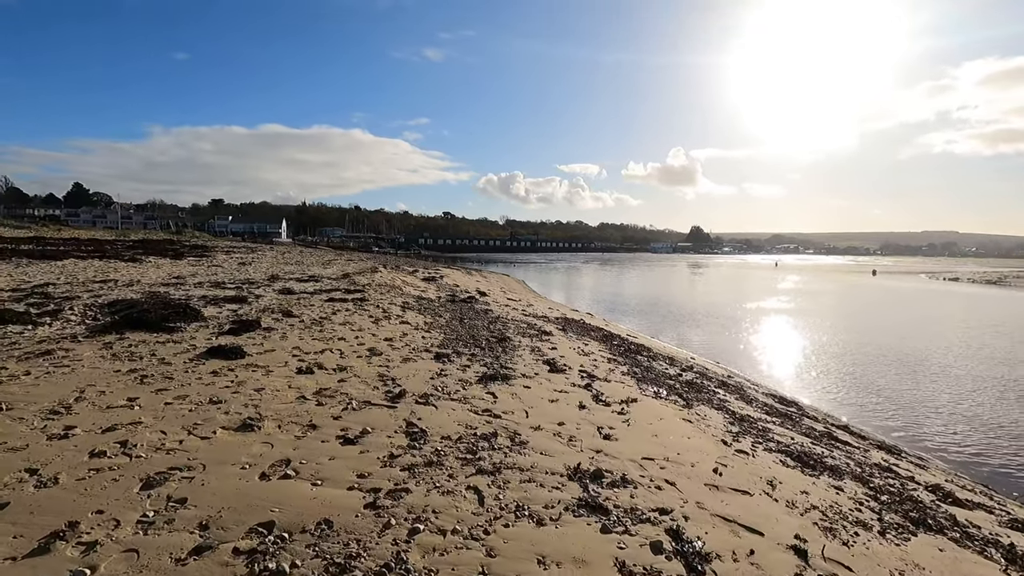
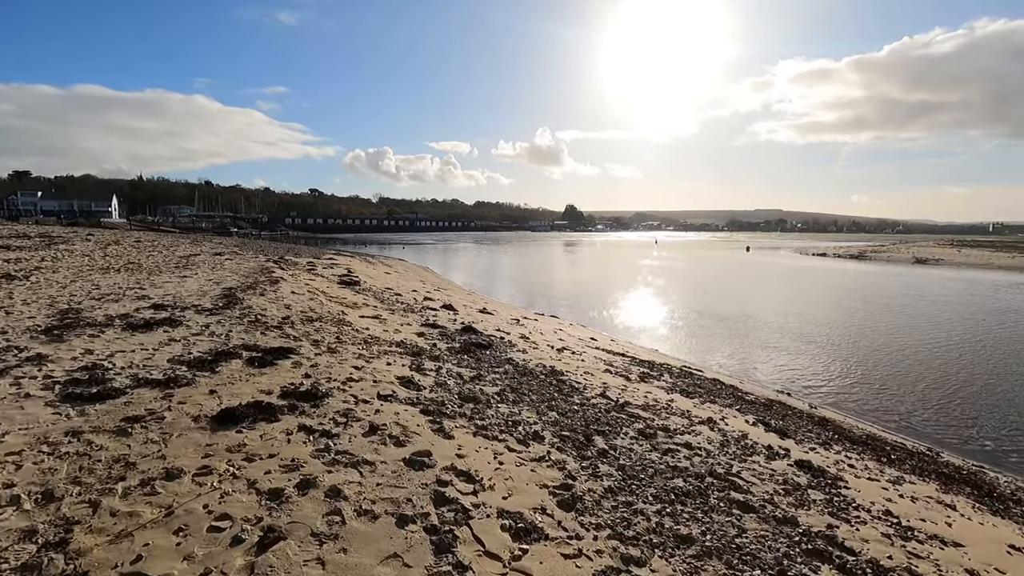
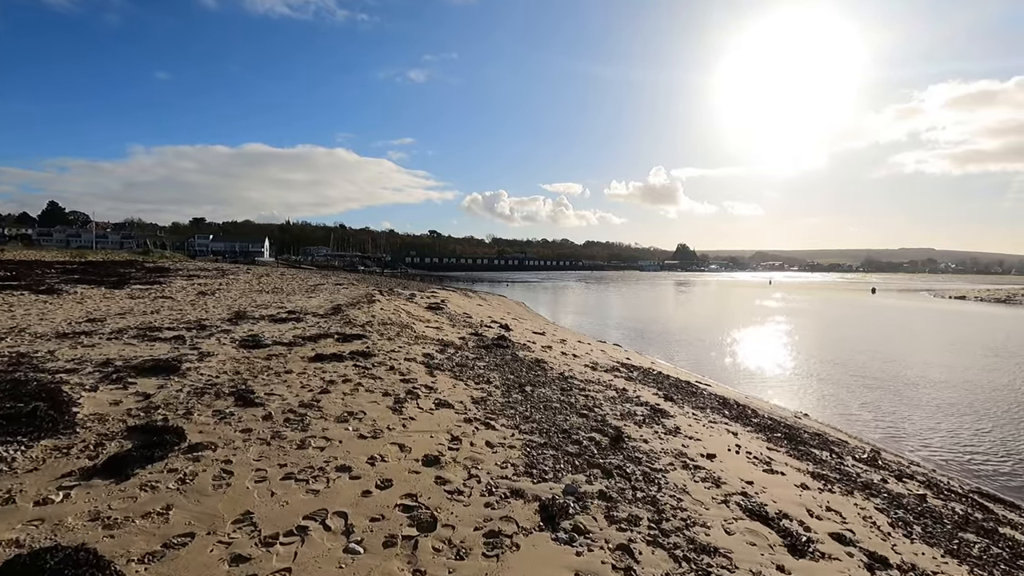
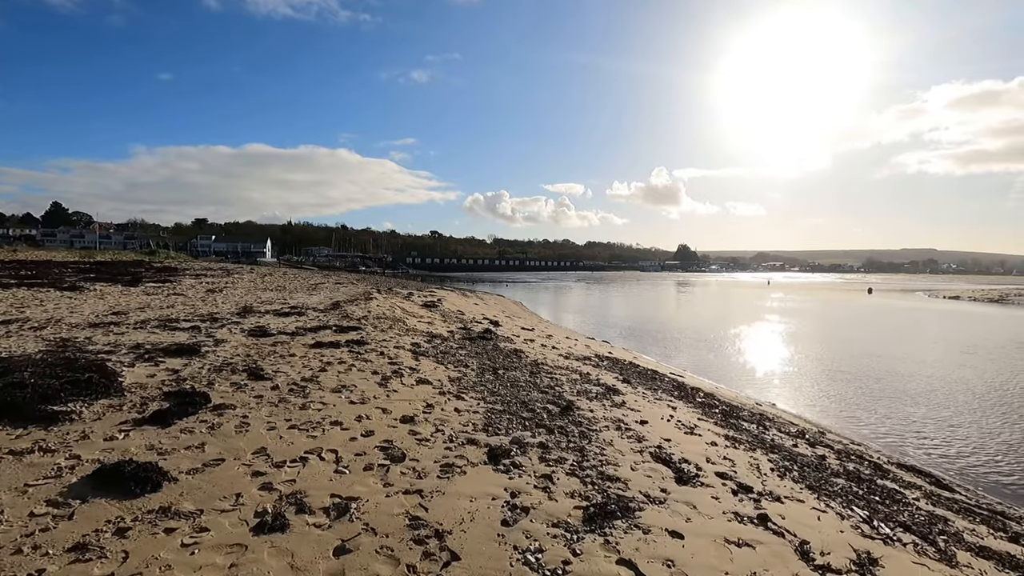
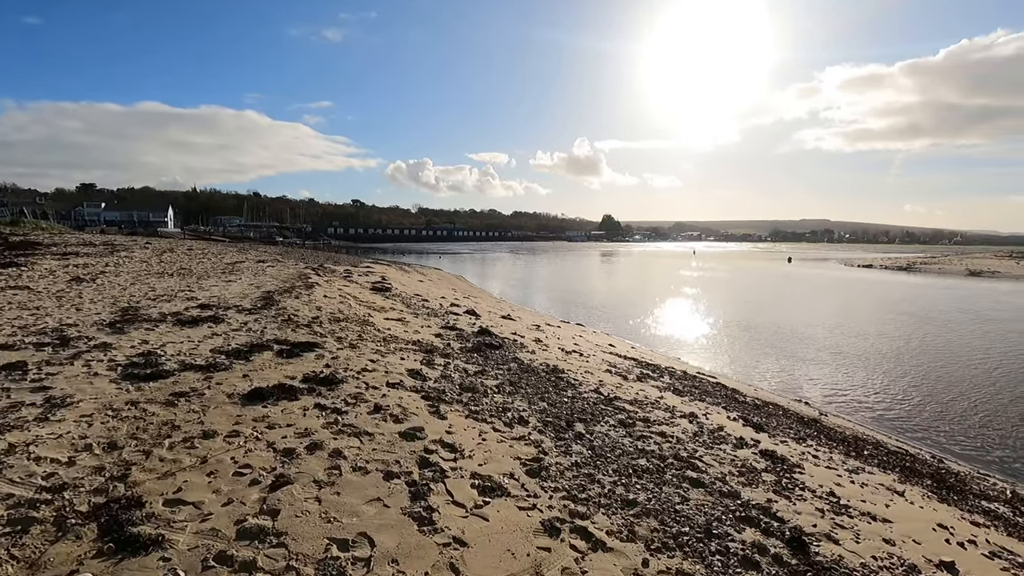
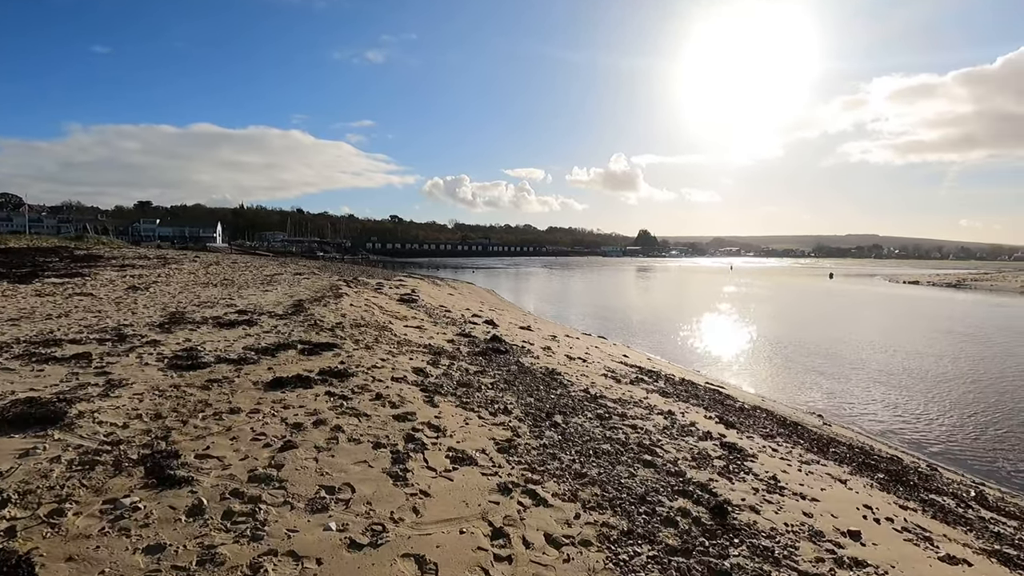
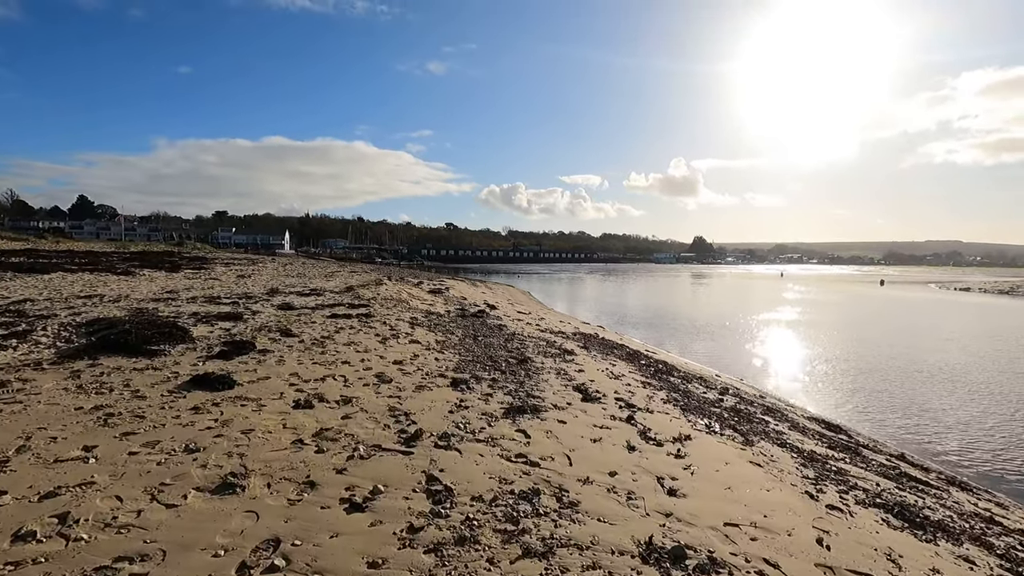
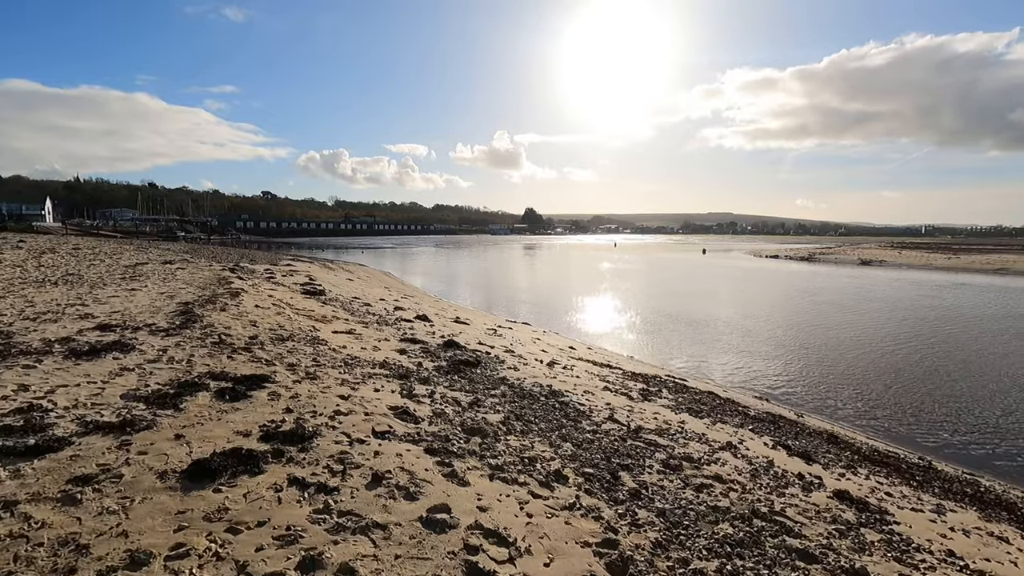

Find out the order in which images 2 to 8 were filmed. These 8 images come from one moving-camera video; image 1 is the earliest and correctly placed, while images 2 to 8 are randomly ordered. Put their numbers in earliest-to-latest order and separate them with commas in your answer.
7, 4, 3, 6, 5, 2, 8
